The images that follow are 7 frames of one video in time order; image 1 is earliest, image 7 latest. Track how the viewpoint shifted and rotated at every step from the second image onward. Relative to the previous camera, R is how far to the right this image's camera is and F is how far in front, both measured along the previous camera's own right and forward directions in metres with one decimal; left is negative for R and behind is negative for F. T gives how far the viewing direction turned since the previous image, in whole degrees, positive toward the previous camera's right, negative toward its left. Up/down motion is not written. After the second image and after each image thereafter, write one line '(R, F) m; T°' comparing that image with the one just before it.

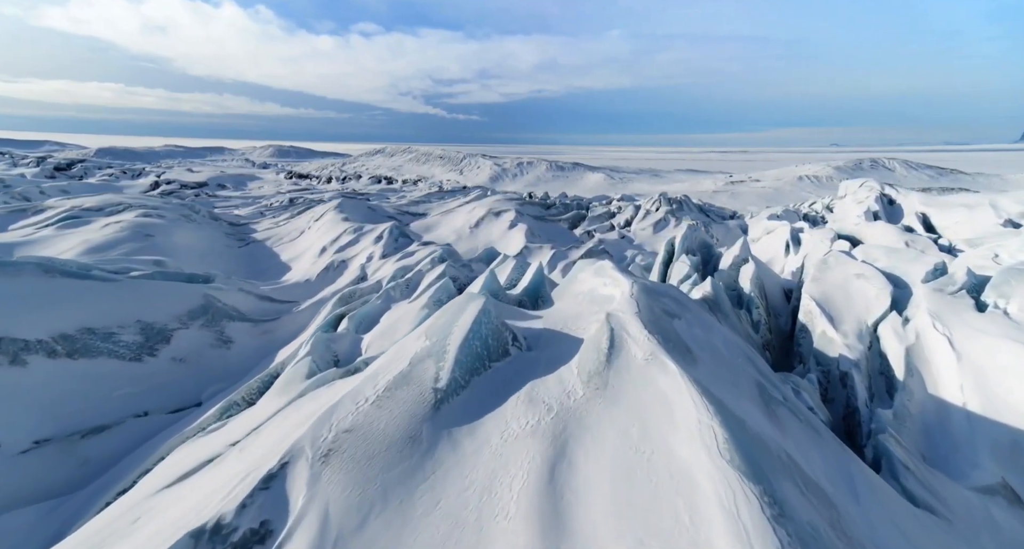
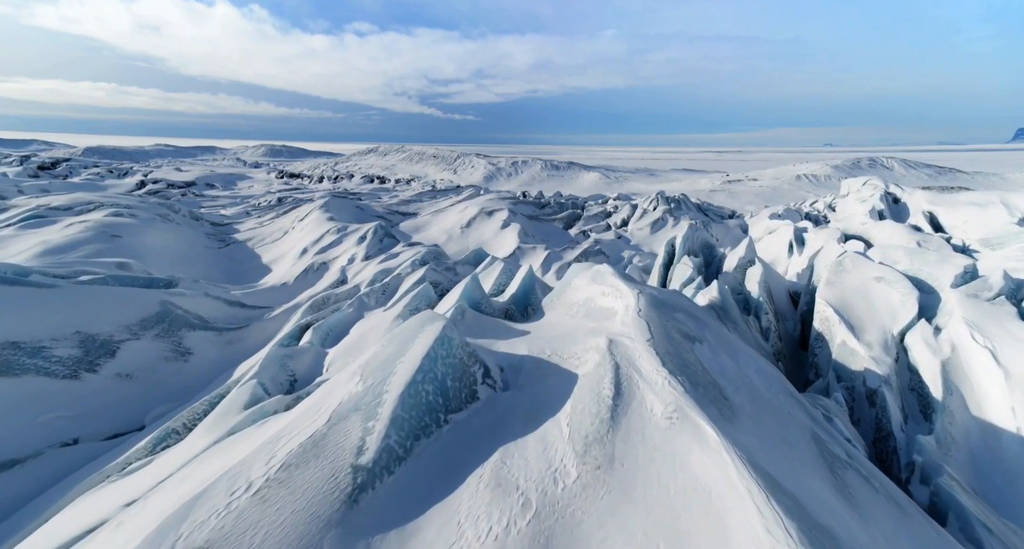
(+0.2, +1.0) m; +1°
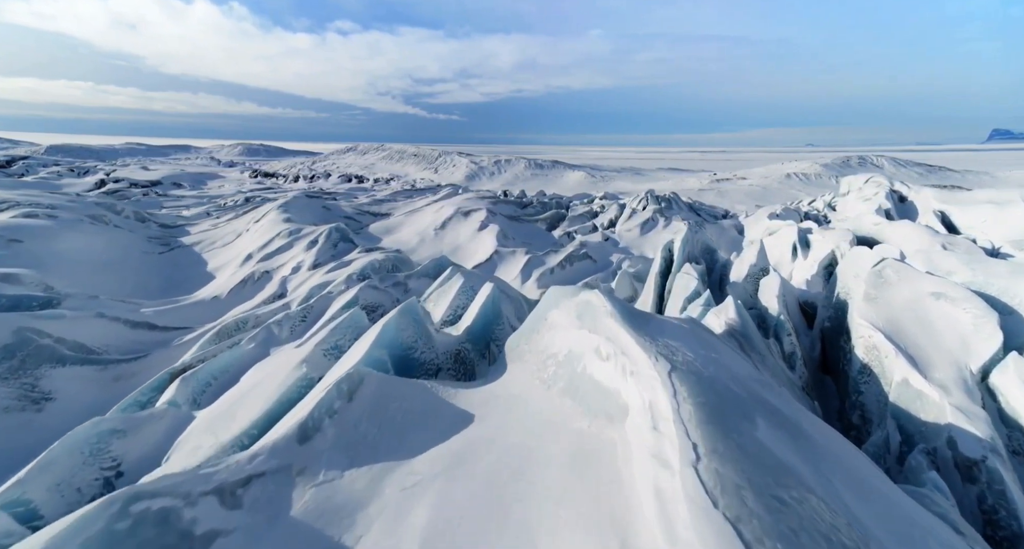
(+0.4, +2.2) m; +2°
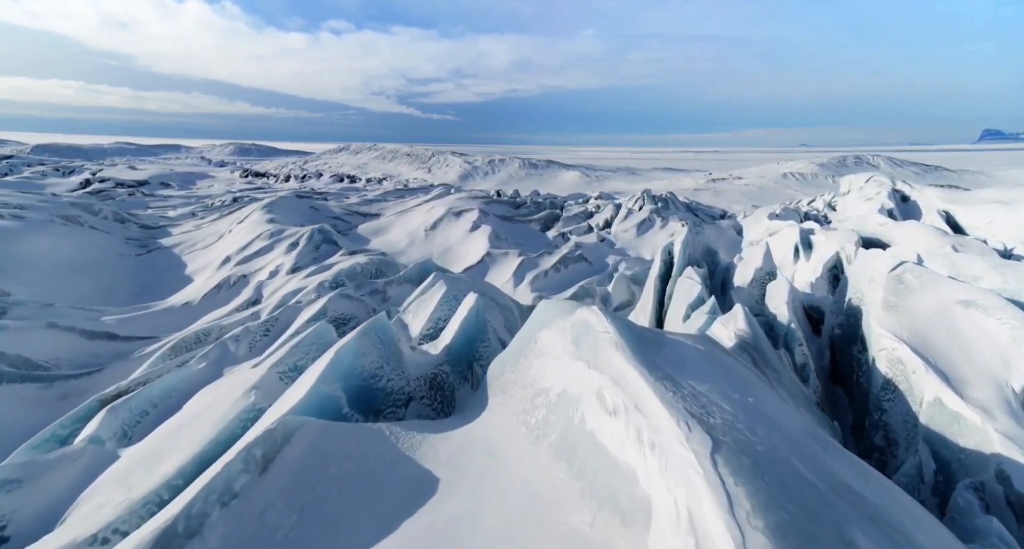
(+0.1, +0.7) m; +1°
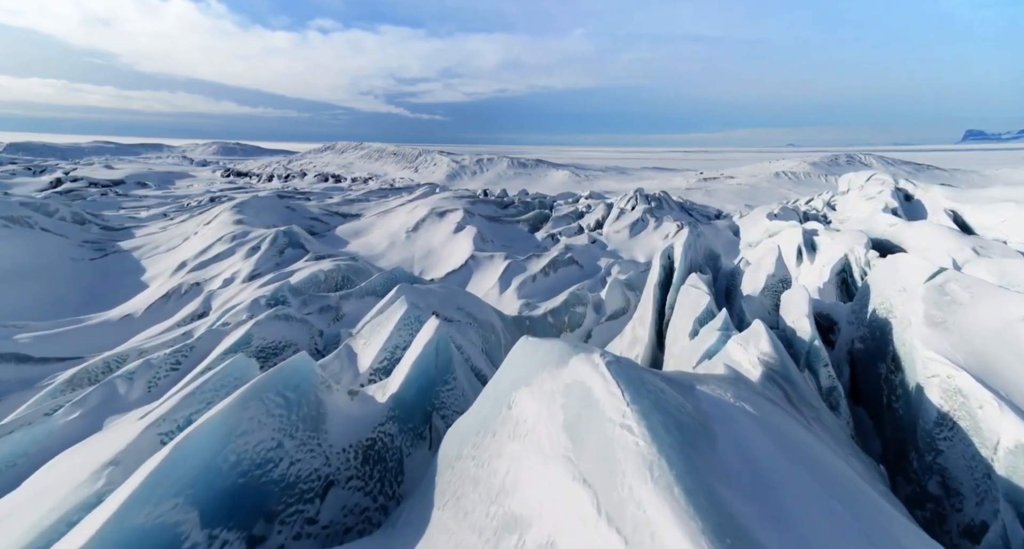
(+0.2, +1.3) m; +1°
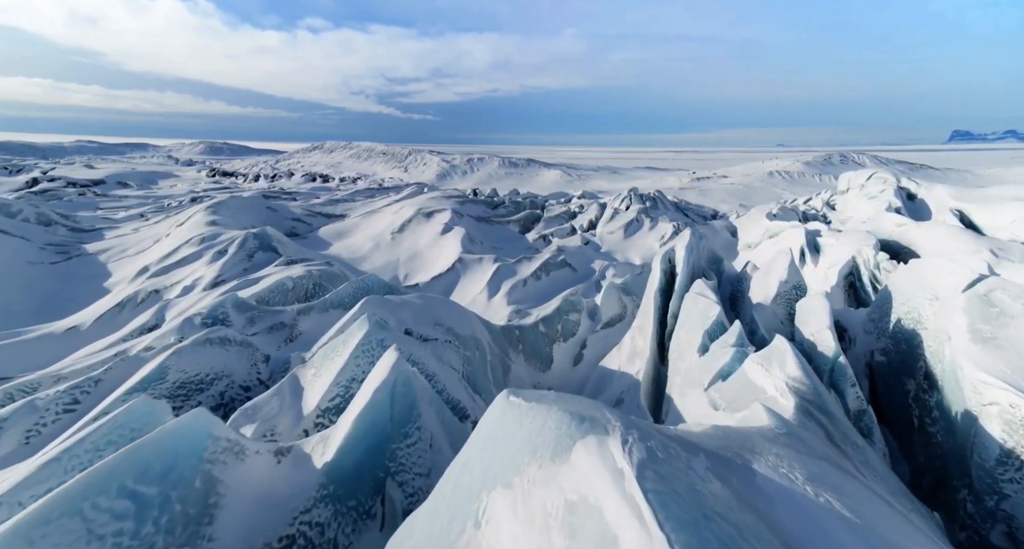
(+0.1, +0.9) m; +1°
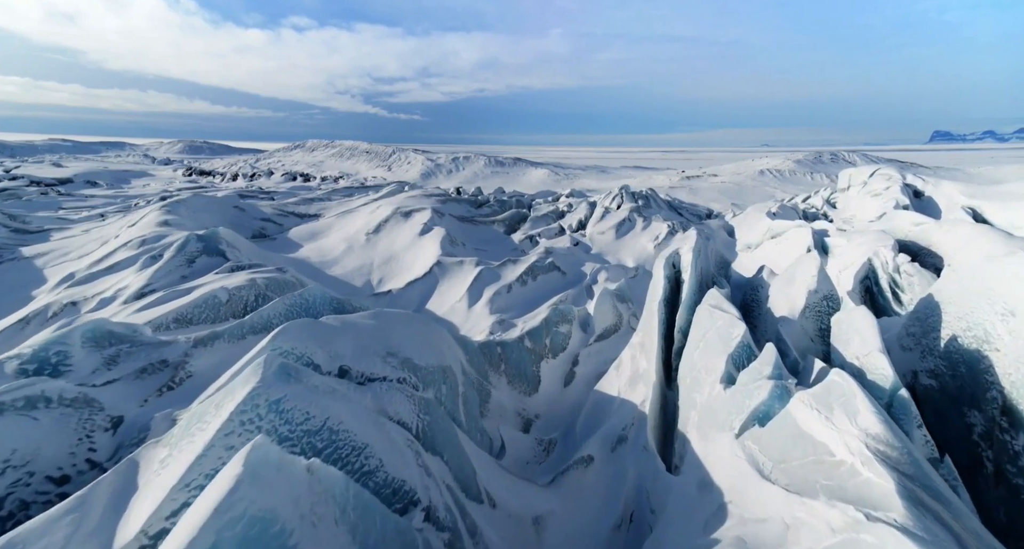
(+0.1, +1.5) m; +2°
